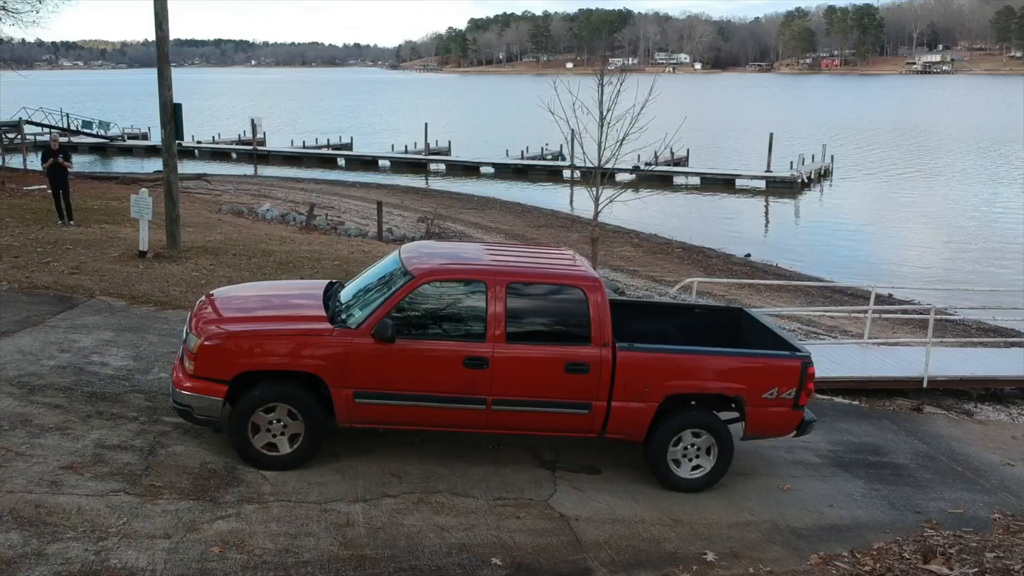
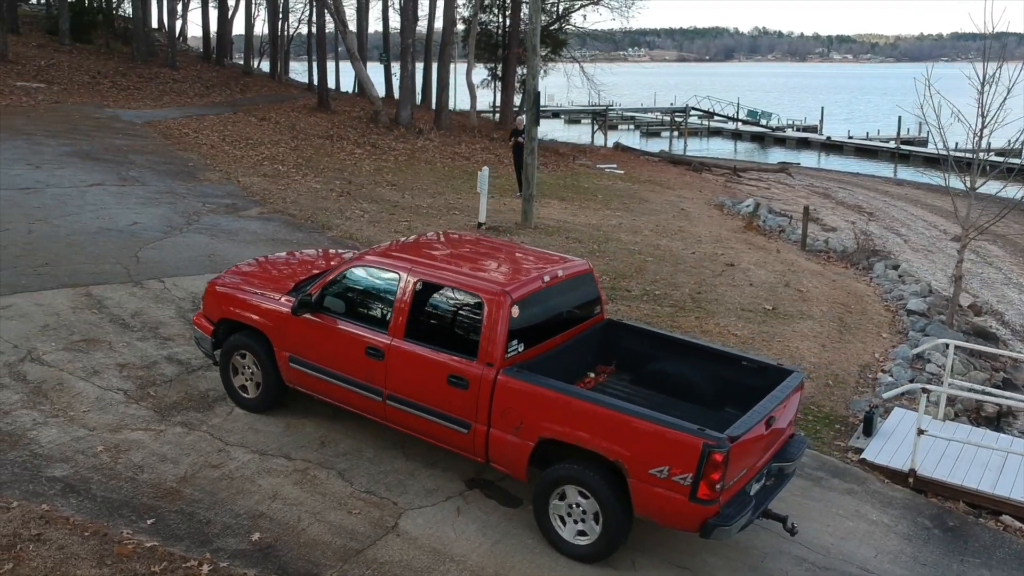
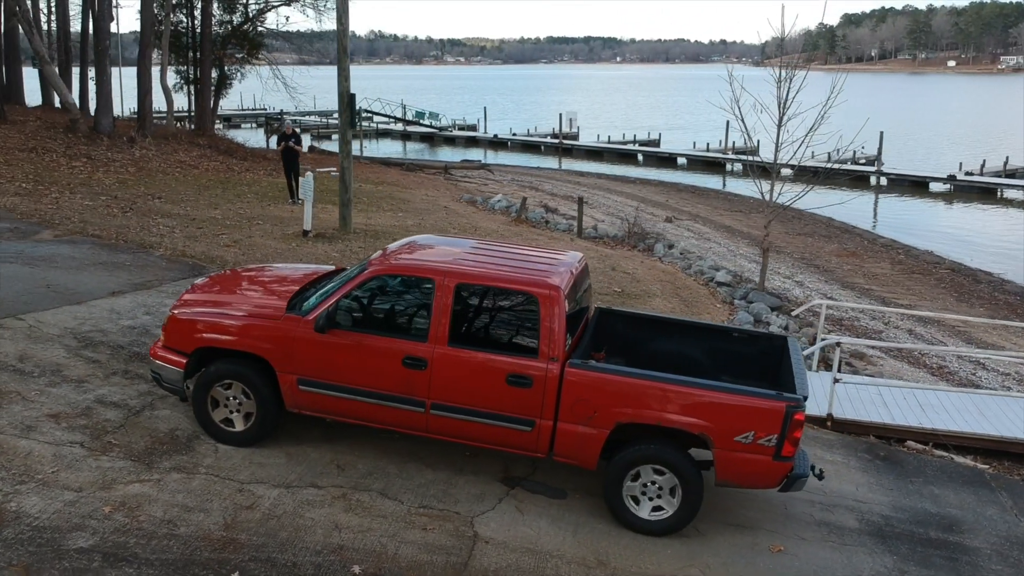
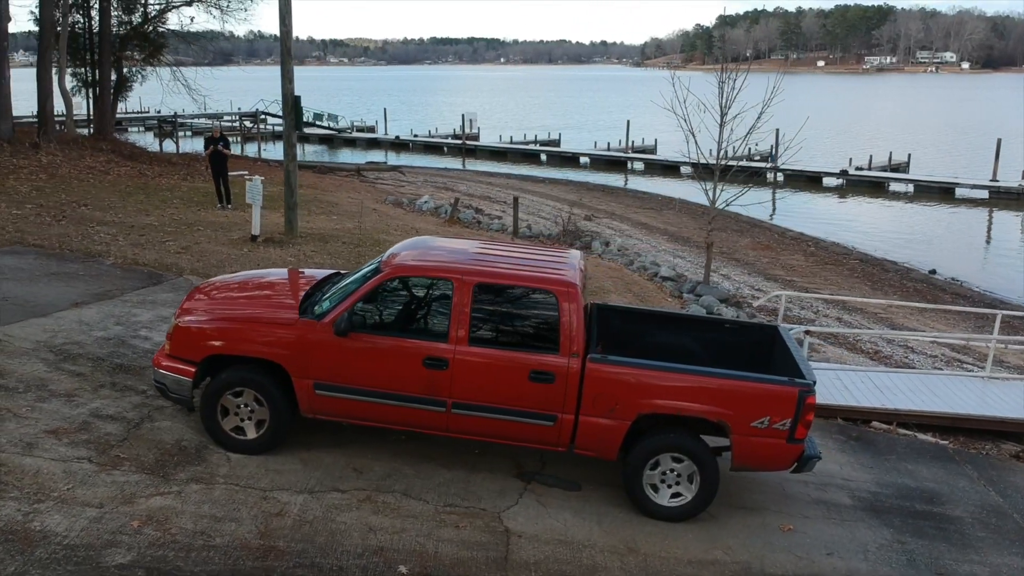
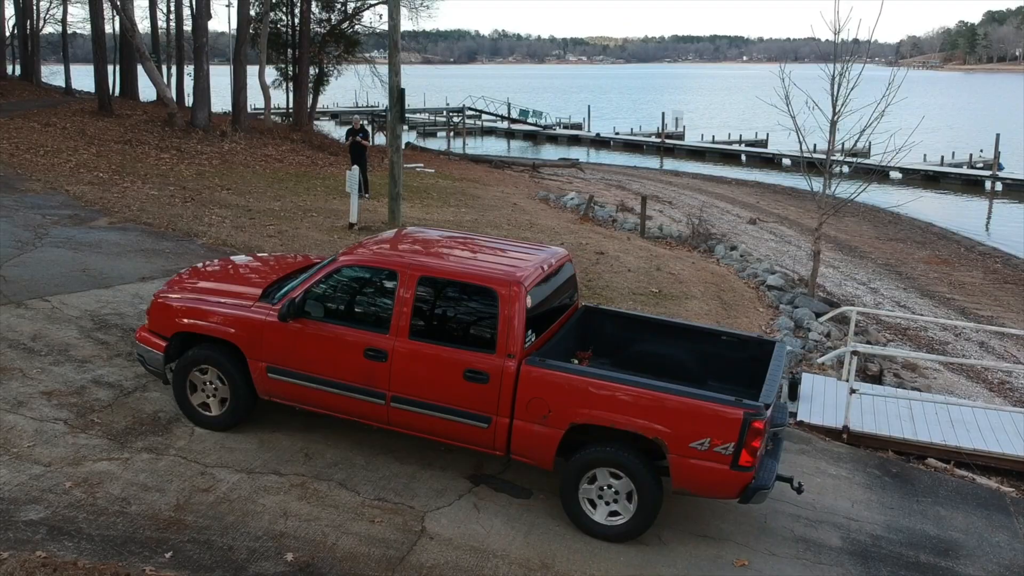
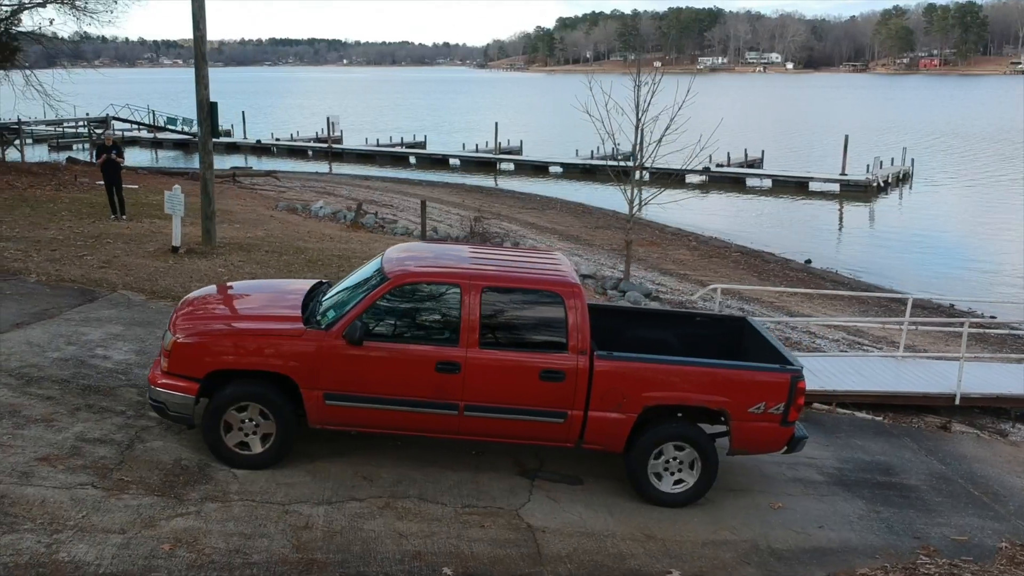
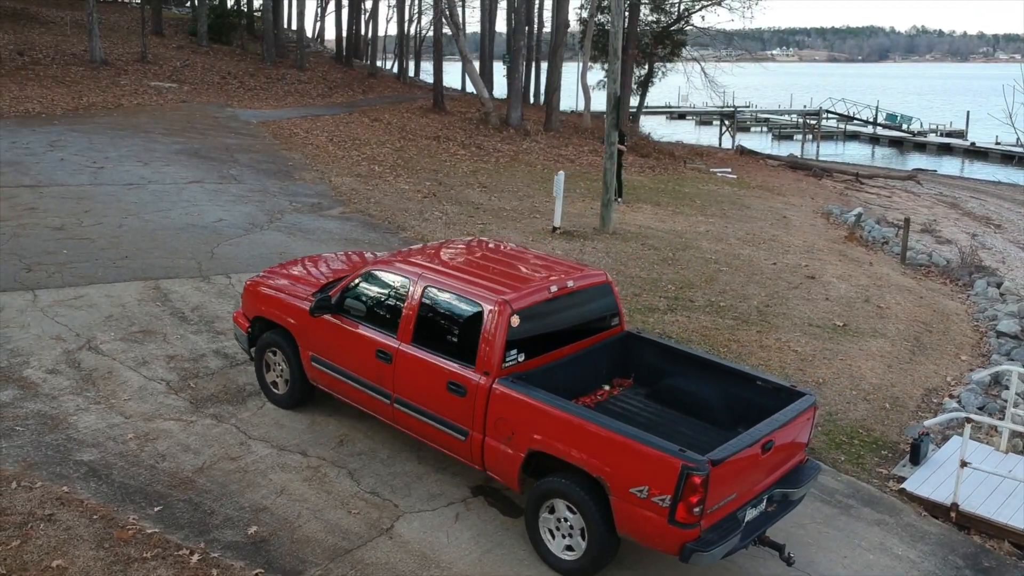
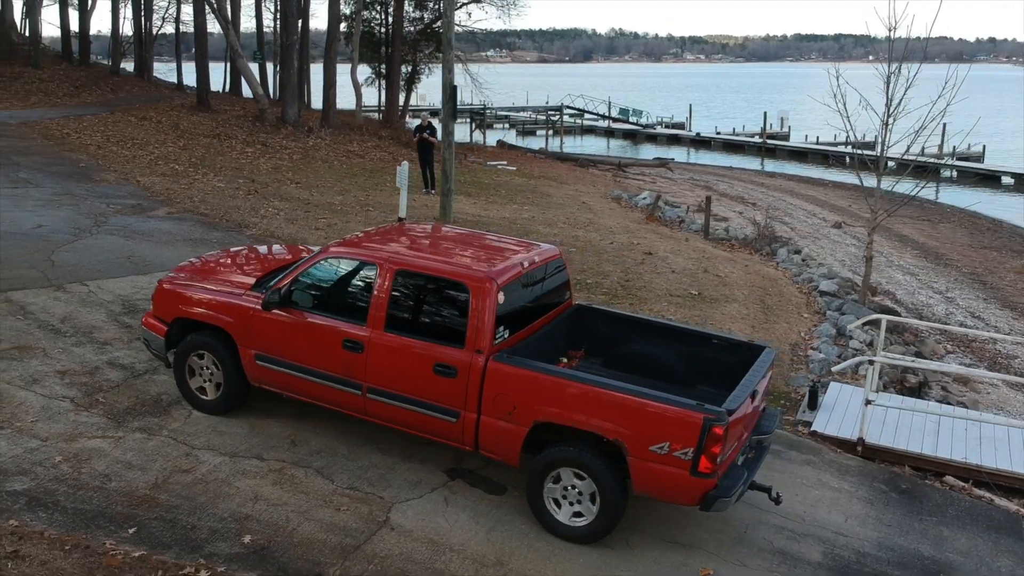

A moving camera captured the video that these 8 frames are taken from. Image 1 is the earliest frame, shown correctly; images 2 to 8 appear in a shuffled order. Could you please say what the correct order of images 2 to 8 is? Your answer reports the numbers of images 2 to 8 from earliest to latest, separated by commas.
6, 4, 3, 5, 8, 2, 7
